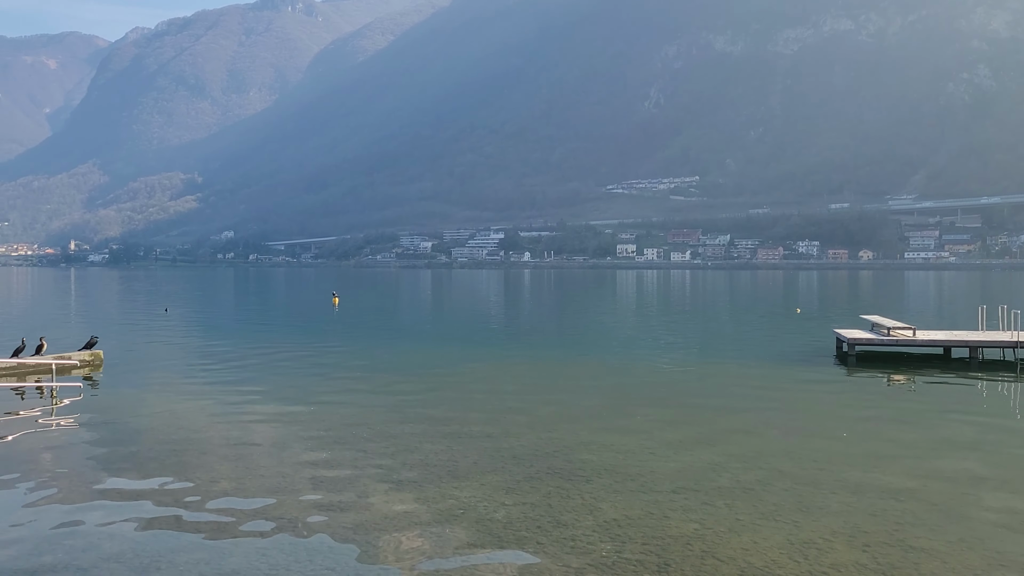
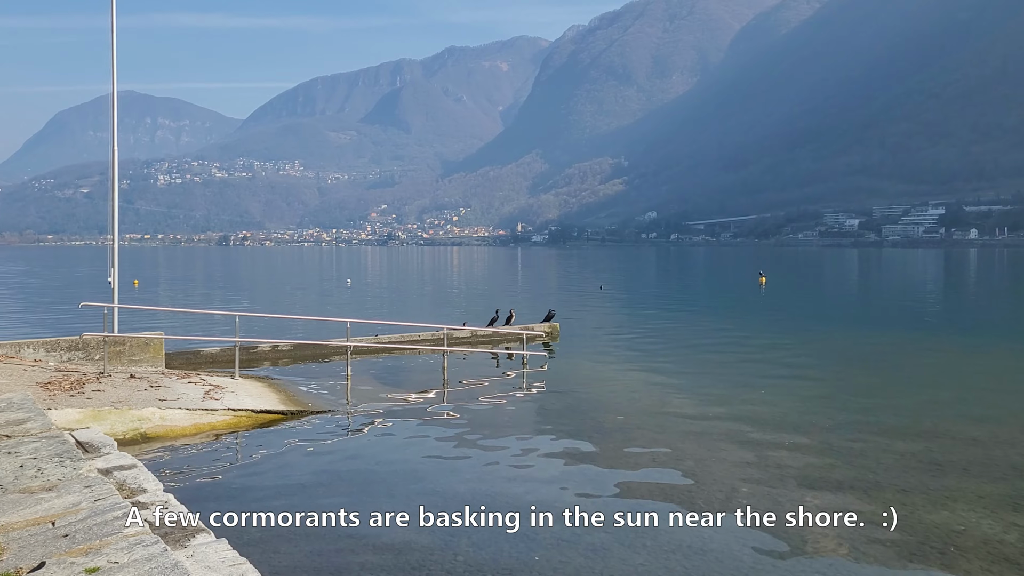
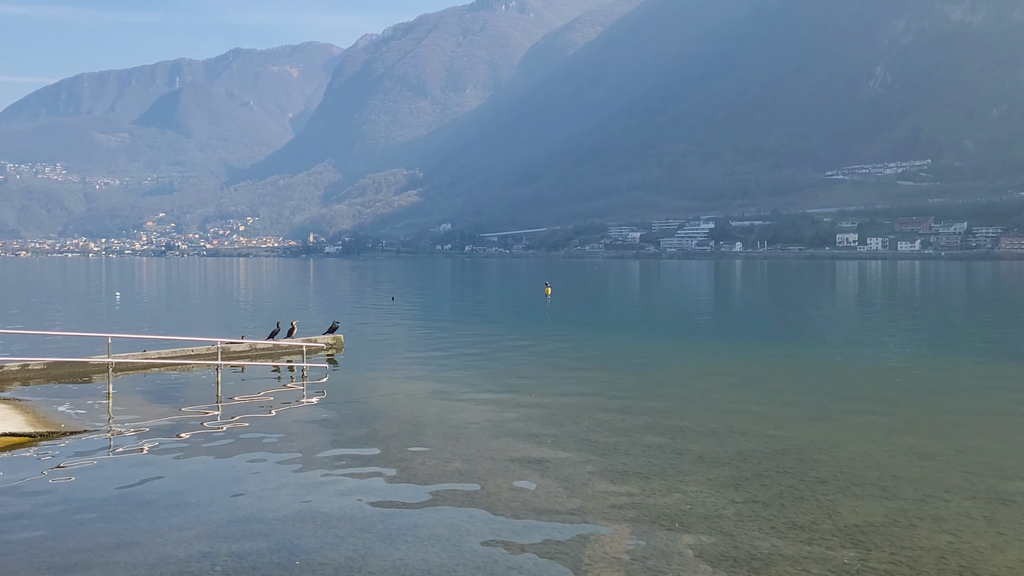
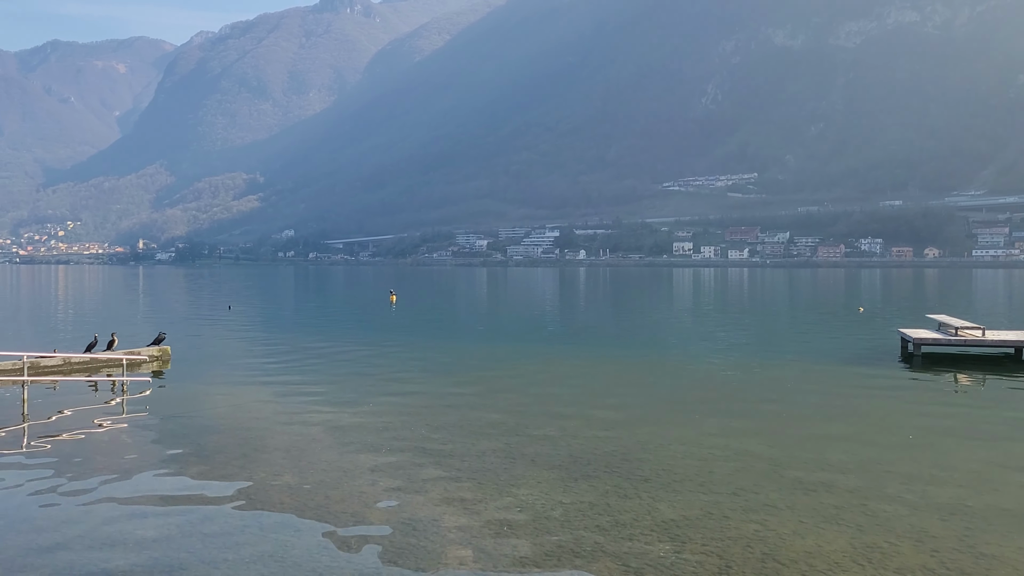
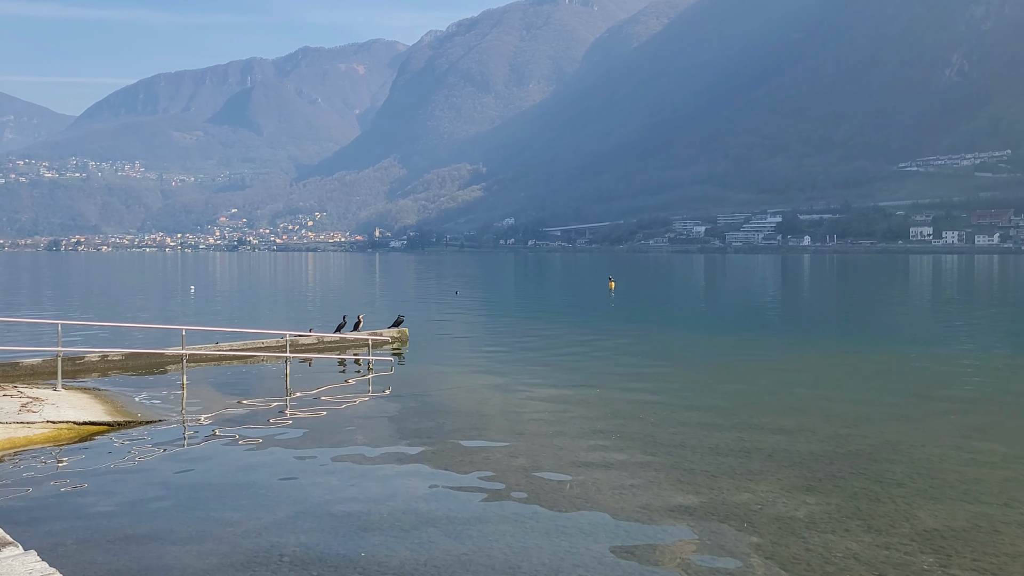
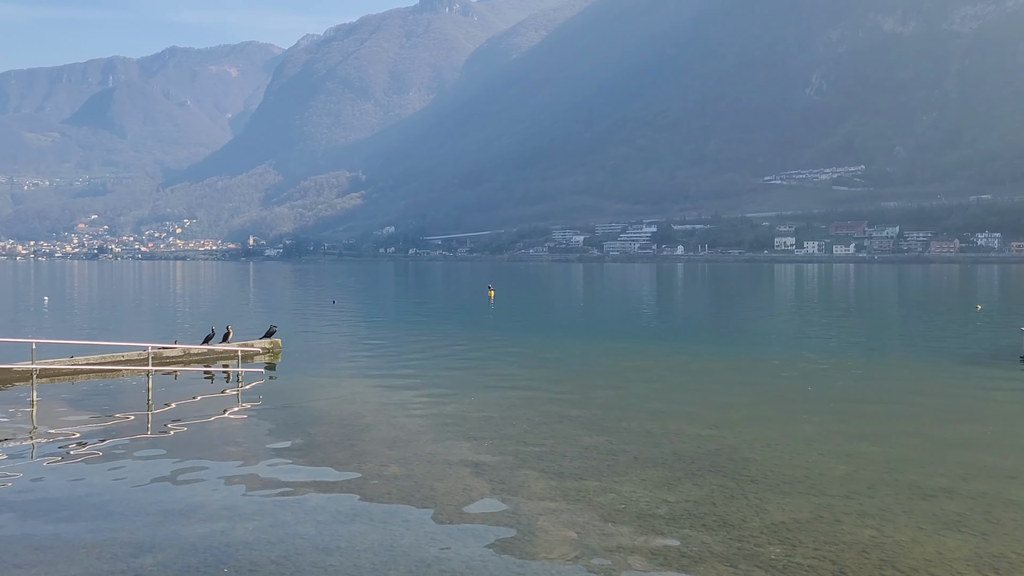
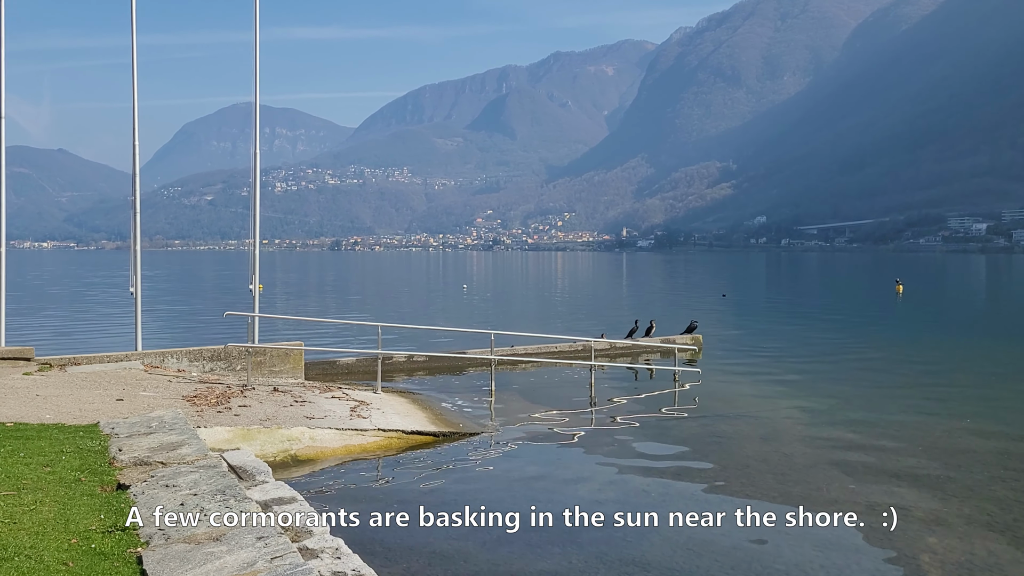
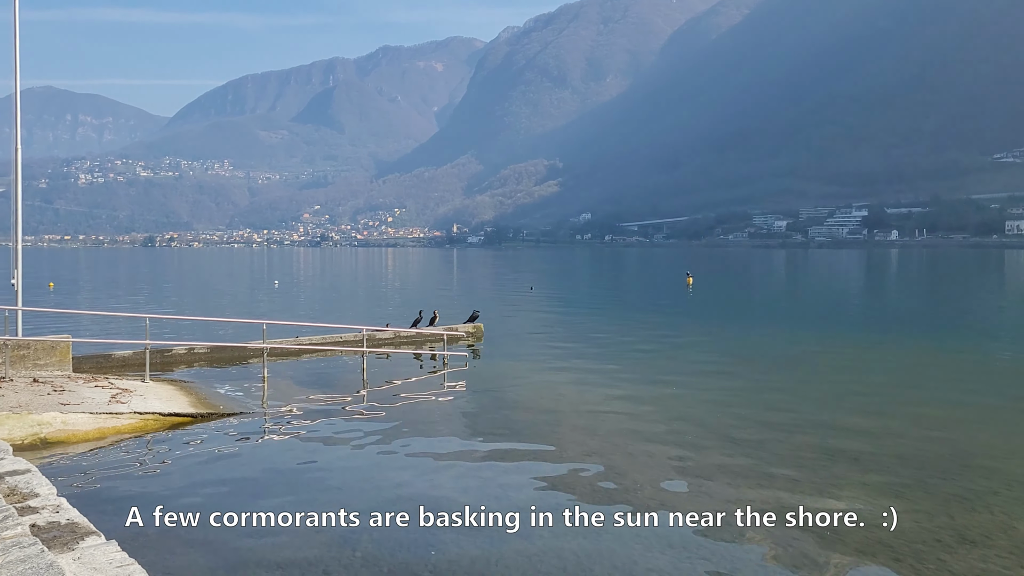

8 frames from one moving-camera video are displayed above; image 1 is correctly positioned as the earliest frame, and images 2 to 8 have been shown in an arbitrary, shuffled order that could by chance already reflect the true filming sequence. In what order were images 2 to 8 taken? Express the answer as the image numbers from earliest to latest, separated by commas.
4, 6, 3, 5, 8, 2, 7
